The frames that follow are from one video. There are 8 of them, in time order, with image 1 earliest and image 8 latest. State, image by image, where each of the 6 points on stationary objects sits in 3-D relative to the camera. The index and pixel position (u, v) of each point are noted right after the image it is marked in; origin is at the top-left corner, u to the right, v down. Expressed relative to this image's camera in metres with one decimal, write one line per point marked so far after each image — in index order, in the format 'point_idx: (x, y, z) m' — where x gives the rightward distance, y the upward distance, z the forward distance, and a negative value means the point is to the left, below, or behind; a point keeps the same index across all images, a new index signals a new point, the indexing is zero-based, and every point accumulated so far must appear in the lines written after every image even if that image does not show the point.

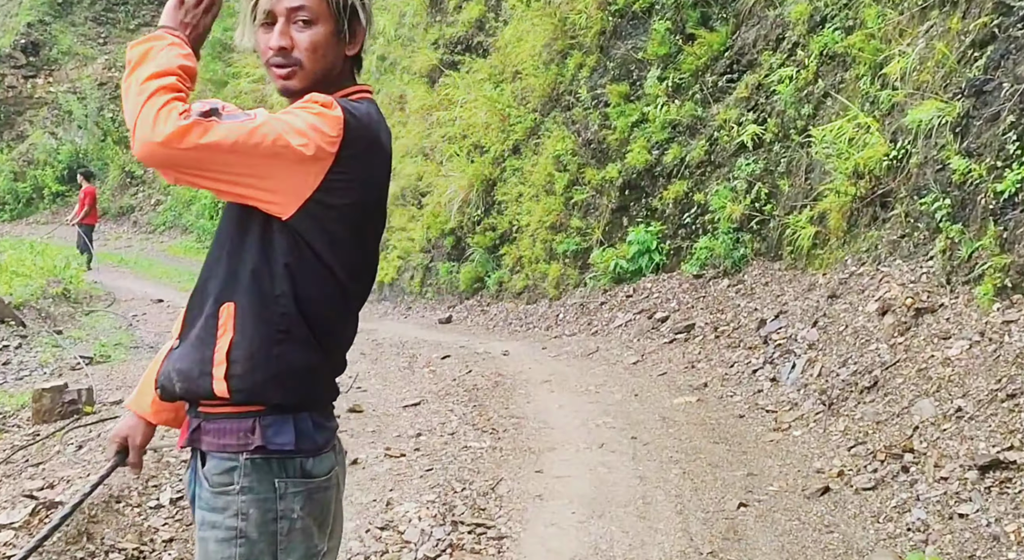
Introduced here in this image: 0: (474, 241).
0: (-0.4, +0.5, +12.5) m
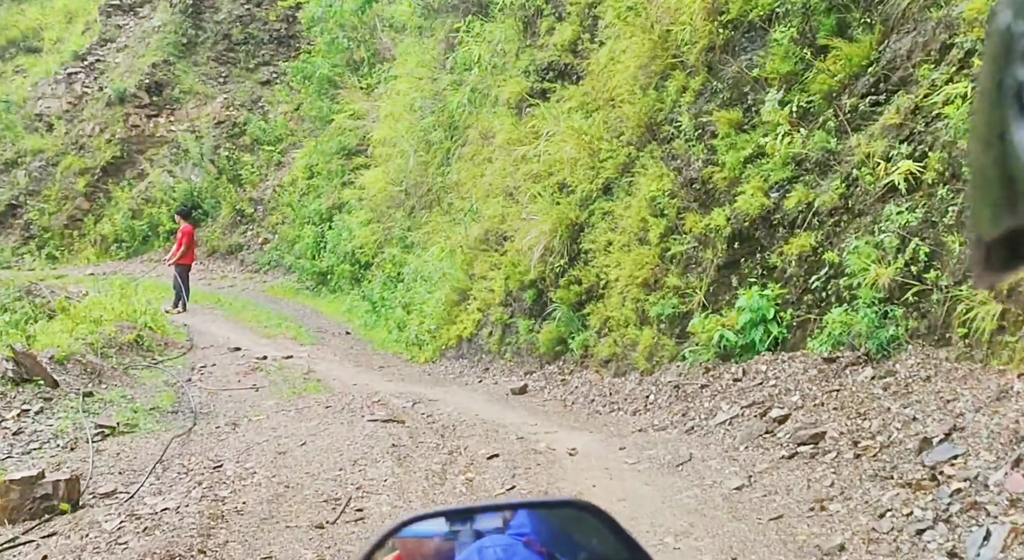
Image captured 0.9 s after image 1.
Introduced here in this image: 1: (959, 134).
0: (+0.4, -0.2, +10.4) m
1: (+2.9, +1.0, +6.9) m
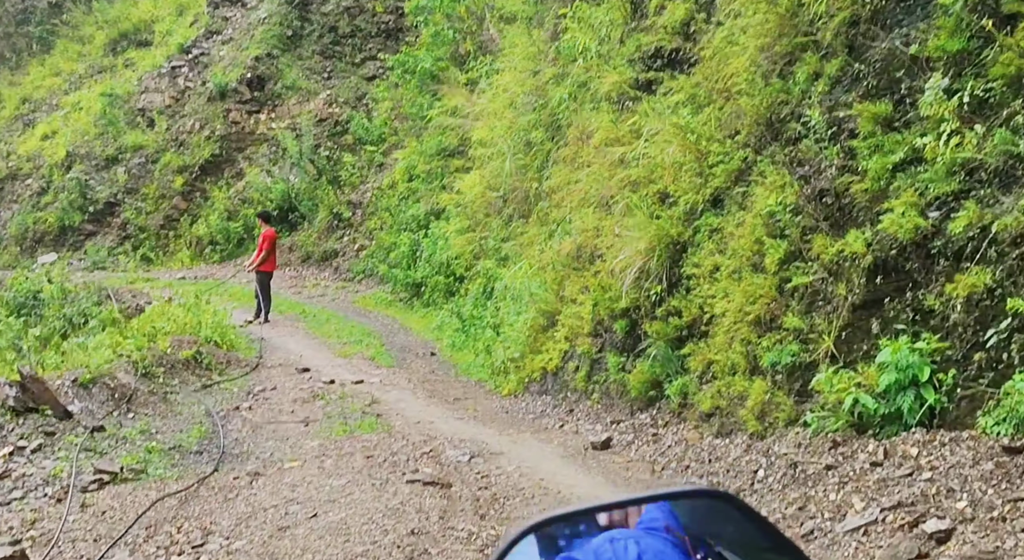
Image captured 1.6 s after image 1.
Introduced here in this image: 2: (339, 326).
0: (+1.1, -0.4, +8.7) m
1: (+3.2, +0.7, +4.9) m
2: (-2.9, -0.7, +17.1) m
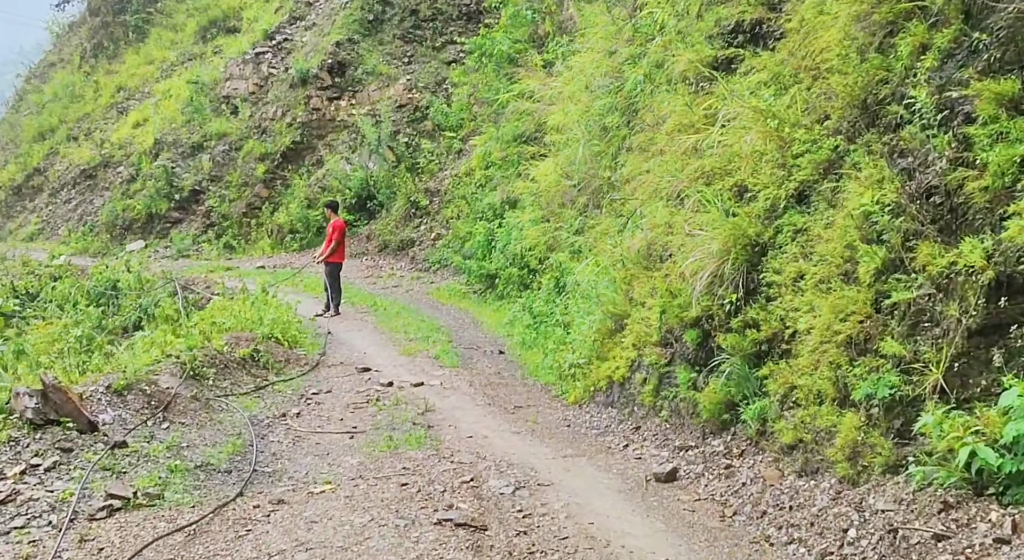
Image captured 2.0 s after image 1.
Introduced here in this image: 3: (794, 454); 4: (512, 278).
0: (+1.5, -0.4, +7.6) m
1: (+3.3, +0.6, +3.7) m
2: (-1.7, -0.6, +16.4) m
3: (+1.7, -1.1, +6.5) m
4: (0.0, 0.0, +17.1) m
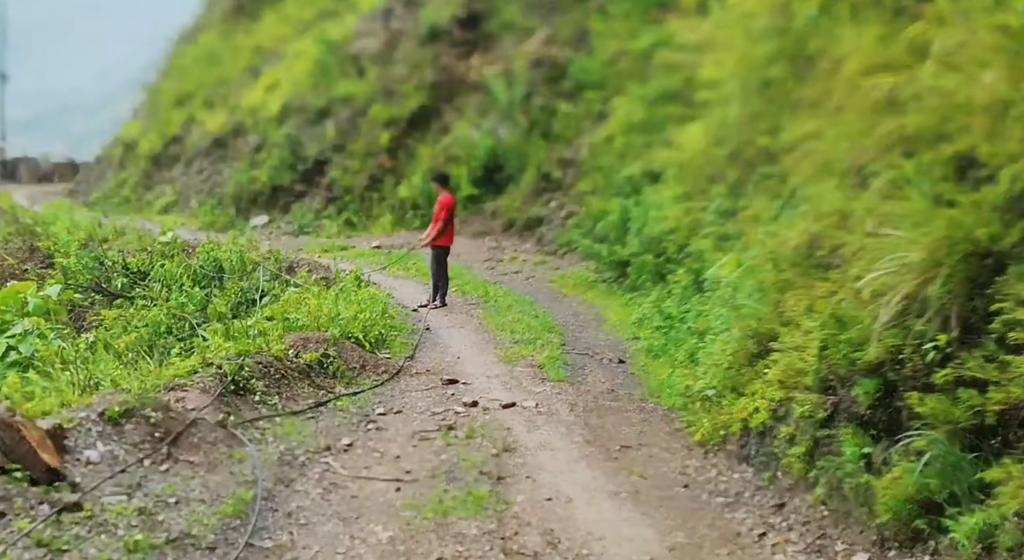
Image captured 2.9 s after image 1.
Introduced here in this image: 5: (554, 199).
0: (+1.9, -0.6, +5.0) m
1: (+3.0, +0.3, +0.8) m
2: (+0.1, -0.5, +14.2) m
3: (+1.9, -1.2, +3.9) m
4: (+1.8, +0.2, +14.6) m
5: (+0.8, +1.5, +19.7) m
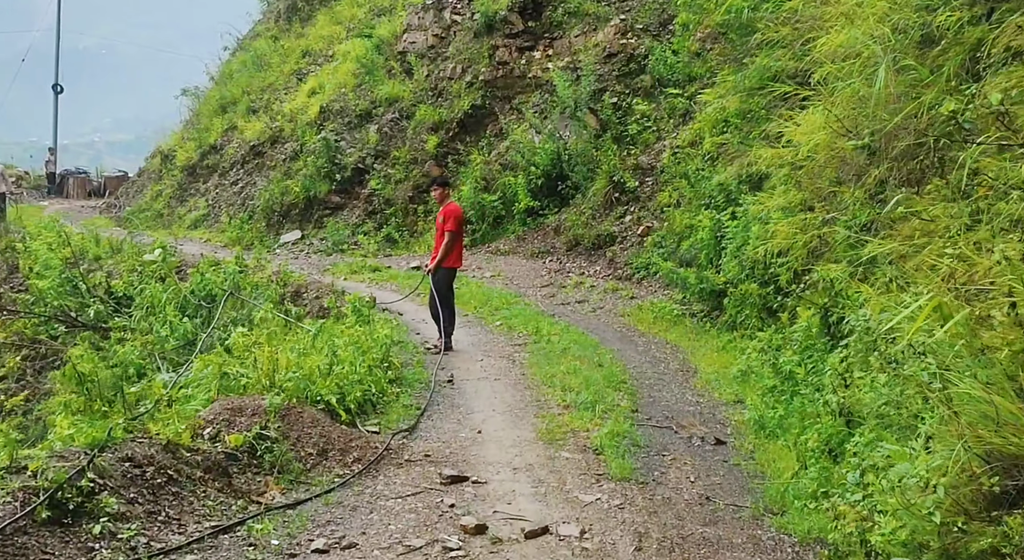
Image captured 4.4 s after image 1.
0: (+1.7, -0.8, +1.1) m
1: (+2.5, +0.2, -3.2) m
2: (+0.6, -0.8, +10.3) m
3: (+1.6, -1.4, -0.1) m
4: (+2.4, -0.2, +10.7) m
5: (+1.8, +1.0, +15.8) m
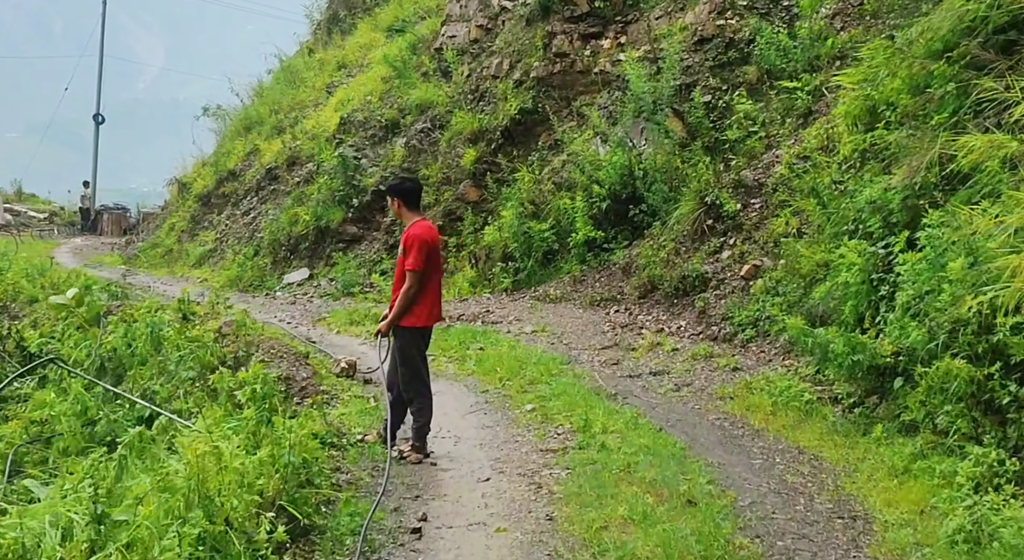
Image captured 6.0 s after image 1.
0: (+1.1, -0.7, -3.5) m
1: (+1.6, +0.4, -7.8) m
2: (+0.7, -1.2, +5.8) m
3: (+0.9, -1.3, -4.7) m
4: (+2.6, -0.6, +6.0) m
5: (+2.3, +0.4, +11.2) m
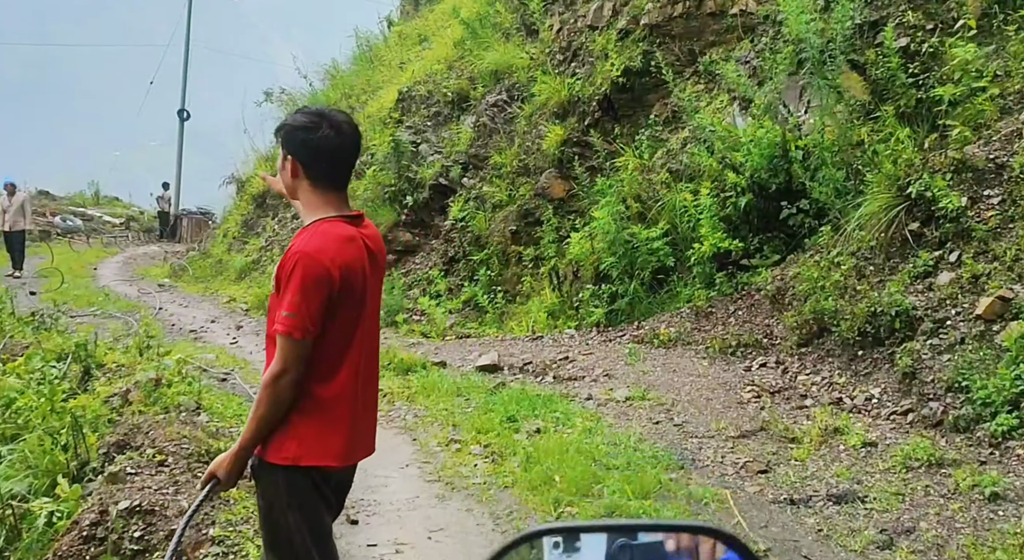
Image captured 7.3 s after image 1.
0: (-0.2, -0.9, -7.7) m
1: (-0.2, +0.3, -12.0) m
2: (+0.6, -1.4, +1.6) m
3: (-0.5, -1.5, -8.9) m
4: (+2.4, -0.8, +1.5) m
5: (+2.8, +0.1, +6.8) m
